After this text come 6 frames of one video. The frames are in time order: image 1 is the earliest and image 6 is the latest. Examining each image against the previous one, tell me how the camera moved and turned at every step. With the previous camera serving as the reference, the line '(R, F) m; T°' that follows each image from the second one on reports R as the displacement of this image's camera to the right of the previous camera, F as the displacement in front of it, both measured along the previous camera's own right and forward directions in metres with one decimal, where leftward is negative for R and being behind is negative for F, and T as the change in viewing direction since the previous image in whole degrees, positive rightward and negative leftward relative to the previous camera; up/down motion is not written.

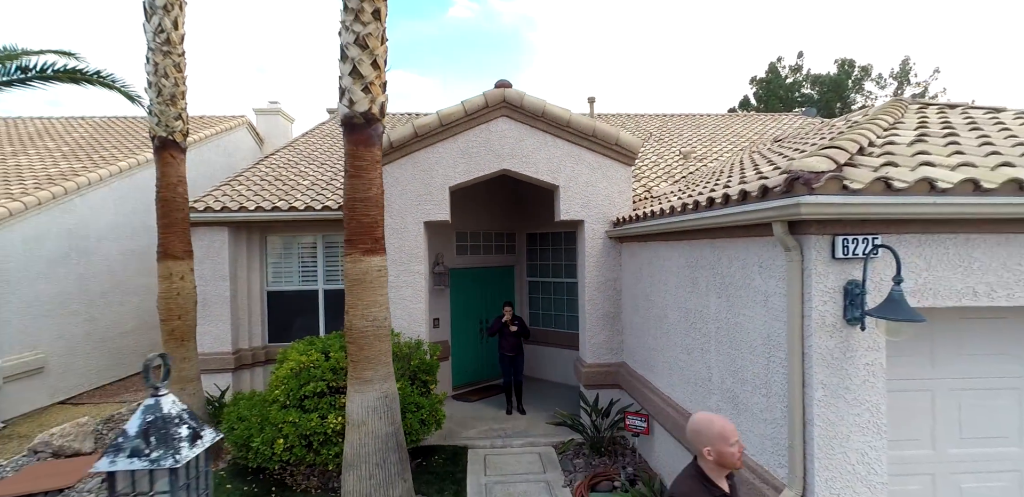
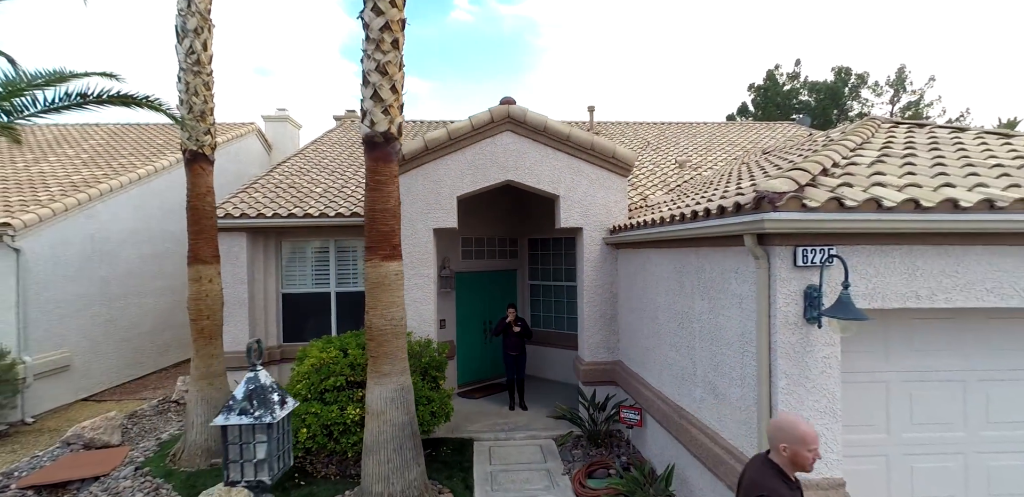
(0.0, -0.4) m; 0°
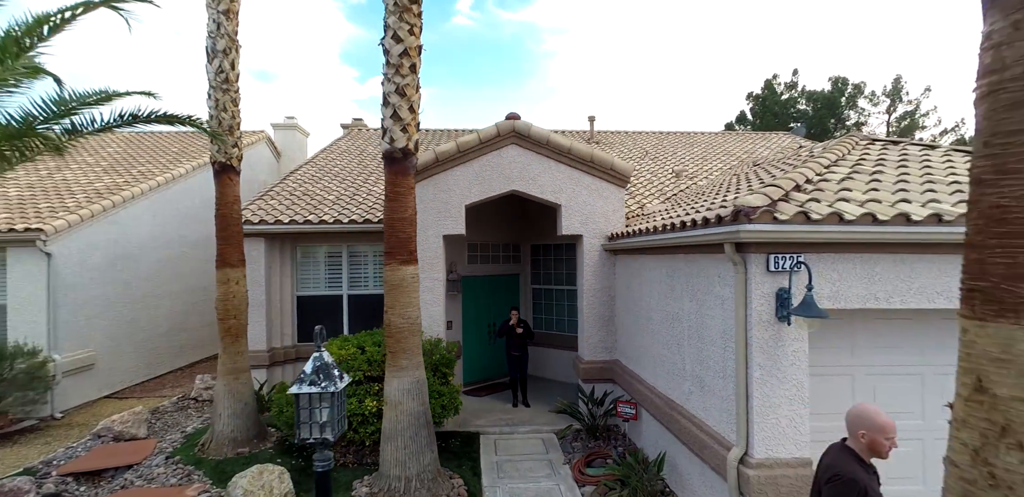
(-0.1, -0.5) m; 0°
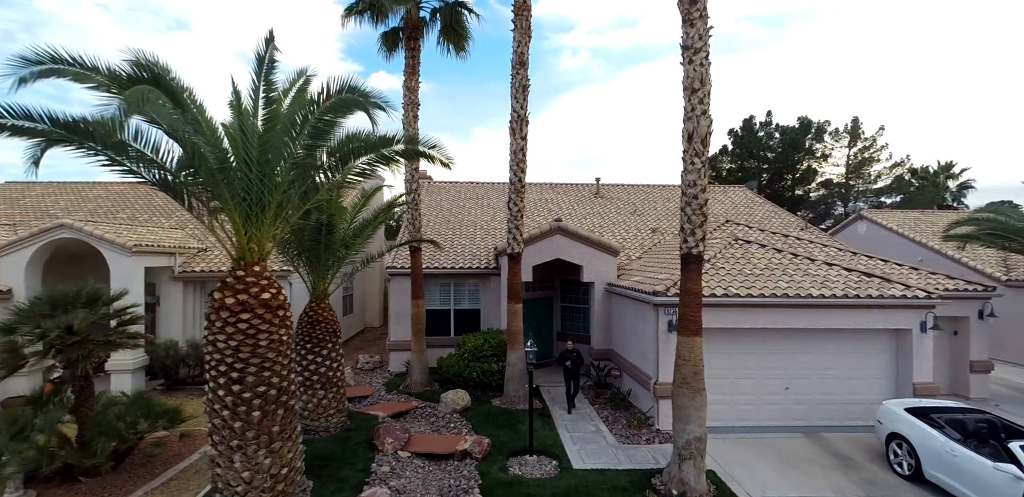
(-1.4, -6.4) m; 0°
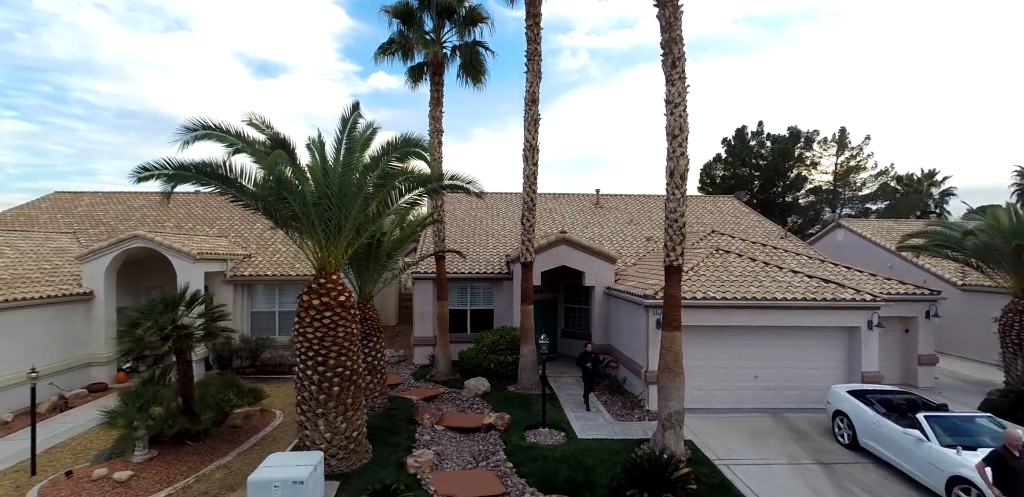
(-0.4, -2.0) m; 0°
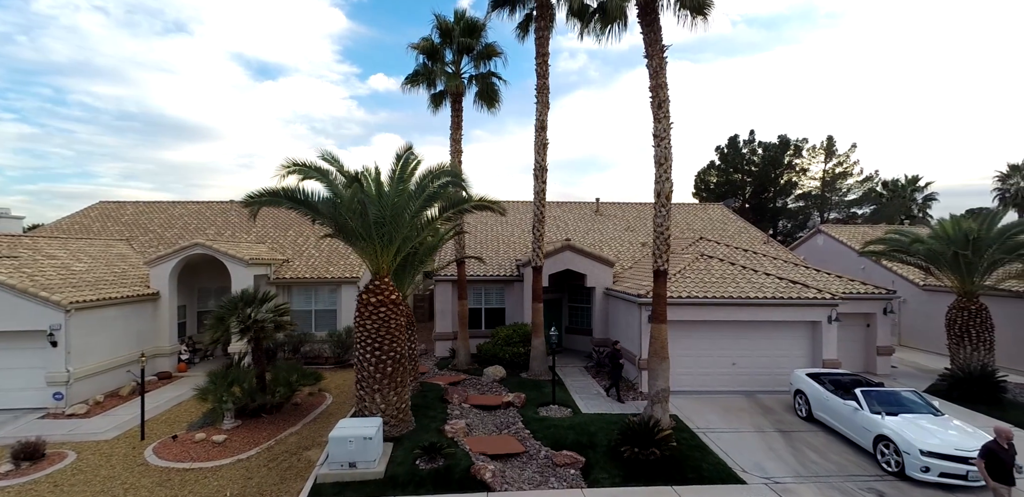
(-0.5, -2.2) m; 0°
